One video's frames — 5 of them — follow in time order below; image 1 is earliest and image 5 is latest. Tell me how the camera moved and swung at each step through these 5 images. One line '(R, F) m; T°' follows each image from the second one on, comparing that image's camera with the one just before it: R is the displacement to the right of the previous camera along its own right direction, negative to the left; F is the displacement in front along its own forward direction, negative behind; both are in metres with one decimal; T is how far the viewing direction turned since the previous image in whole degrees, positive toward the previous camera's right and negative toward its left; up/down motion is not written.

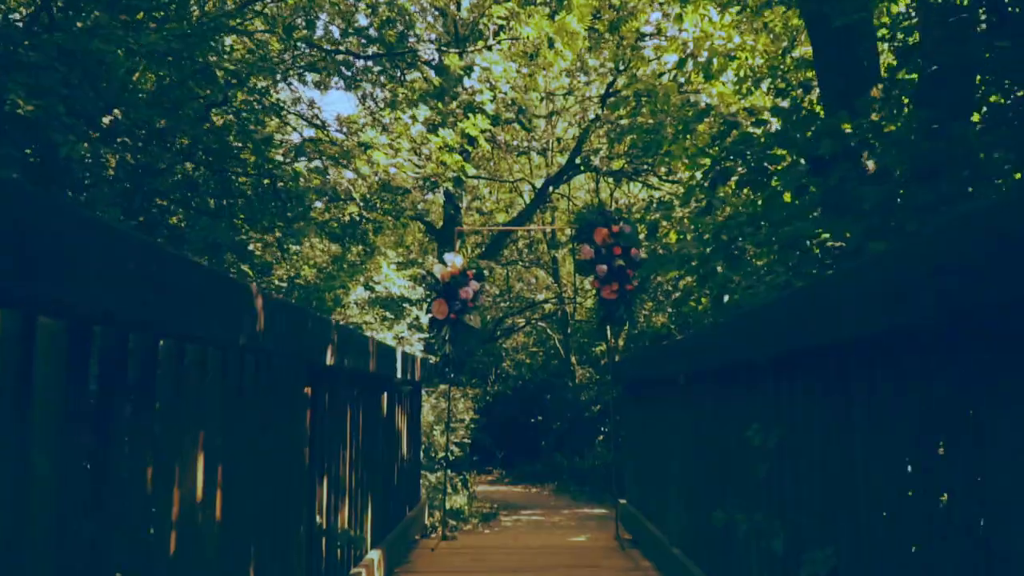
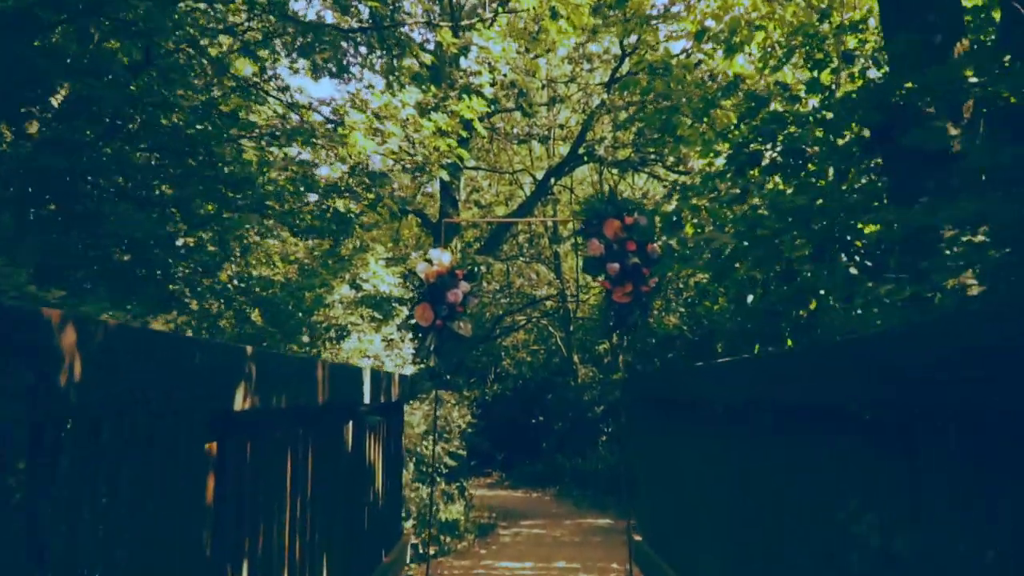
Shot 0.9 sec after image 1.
(0.0, +0.8) m; 0°
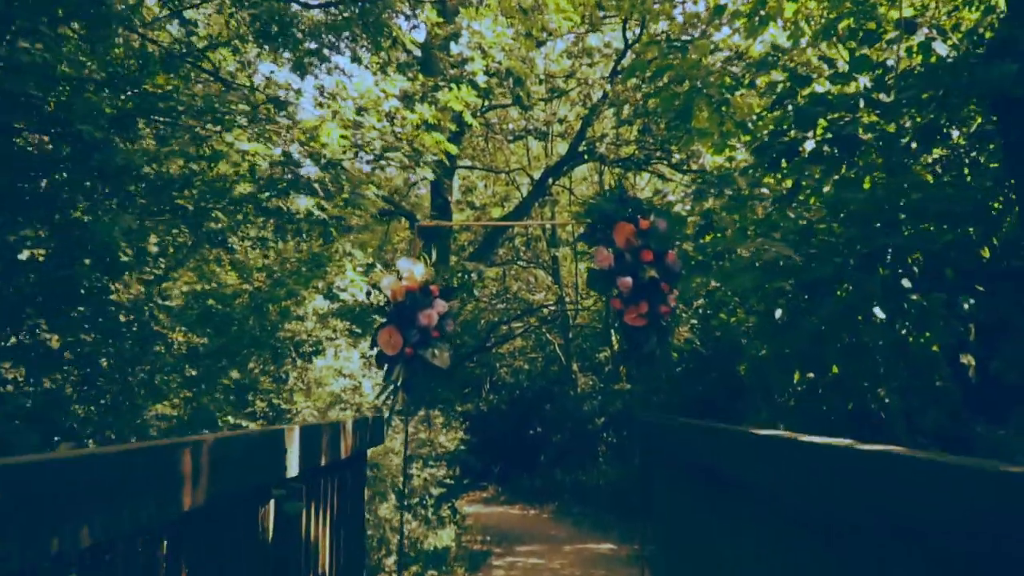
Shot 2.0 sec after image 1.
(0.0, +1.0) m; 0°
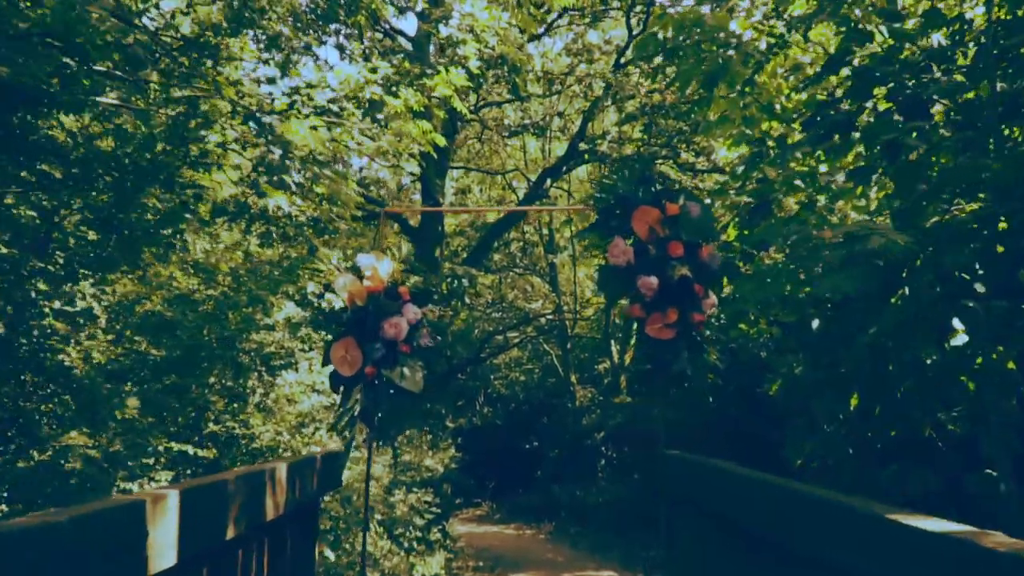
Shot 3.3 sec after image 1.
(0.0, +0.9) m; 0°
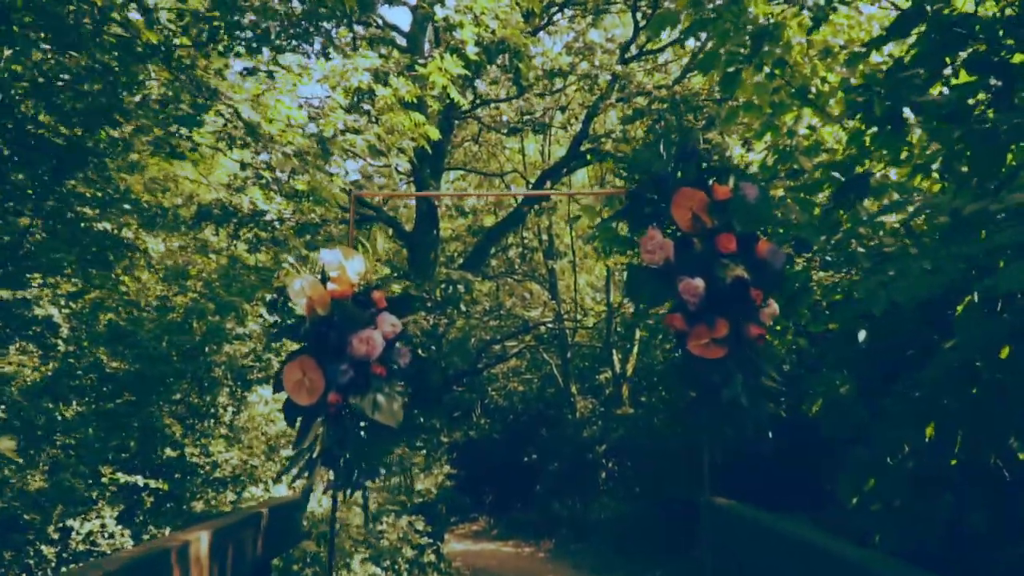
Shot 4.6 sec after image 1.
(0.0, +0.7) m; 0°
